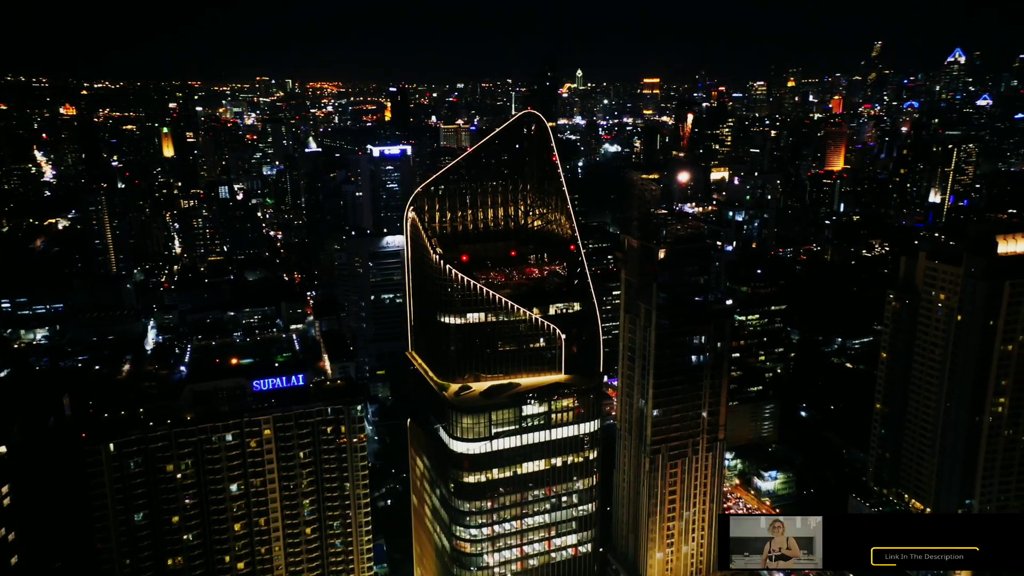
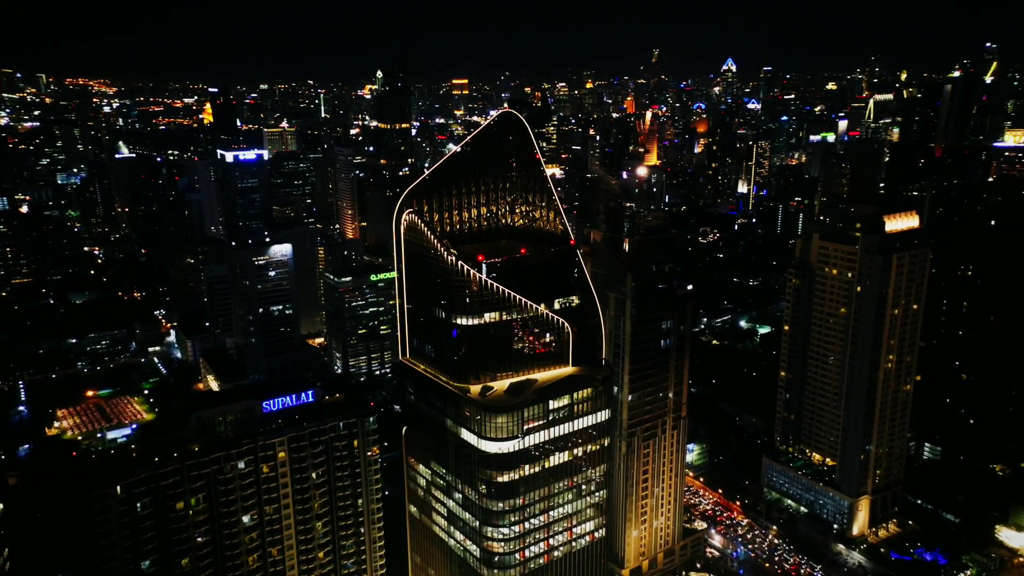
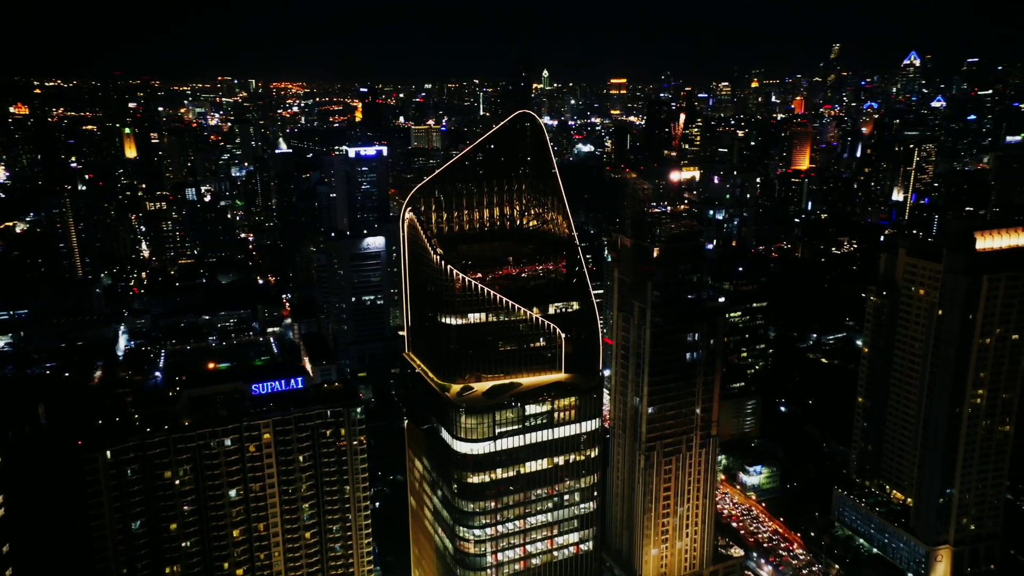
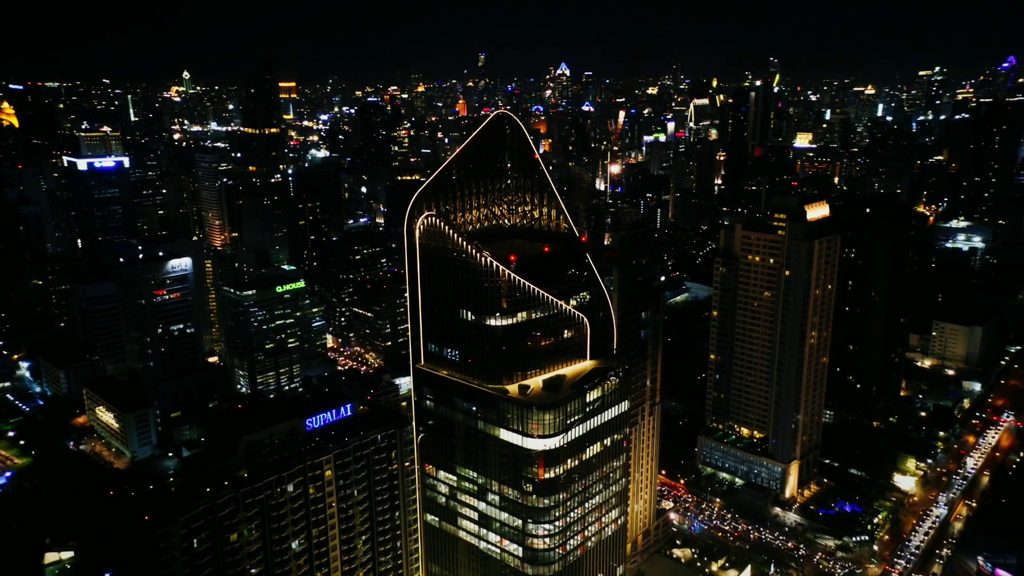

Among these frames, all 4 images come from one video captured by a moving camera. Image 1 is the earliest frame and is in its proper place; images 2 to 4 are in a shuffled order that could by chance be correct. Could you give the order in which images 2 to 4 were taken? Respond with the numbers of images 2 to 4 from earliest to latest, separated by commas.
3, 2, 4
